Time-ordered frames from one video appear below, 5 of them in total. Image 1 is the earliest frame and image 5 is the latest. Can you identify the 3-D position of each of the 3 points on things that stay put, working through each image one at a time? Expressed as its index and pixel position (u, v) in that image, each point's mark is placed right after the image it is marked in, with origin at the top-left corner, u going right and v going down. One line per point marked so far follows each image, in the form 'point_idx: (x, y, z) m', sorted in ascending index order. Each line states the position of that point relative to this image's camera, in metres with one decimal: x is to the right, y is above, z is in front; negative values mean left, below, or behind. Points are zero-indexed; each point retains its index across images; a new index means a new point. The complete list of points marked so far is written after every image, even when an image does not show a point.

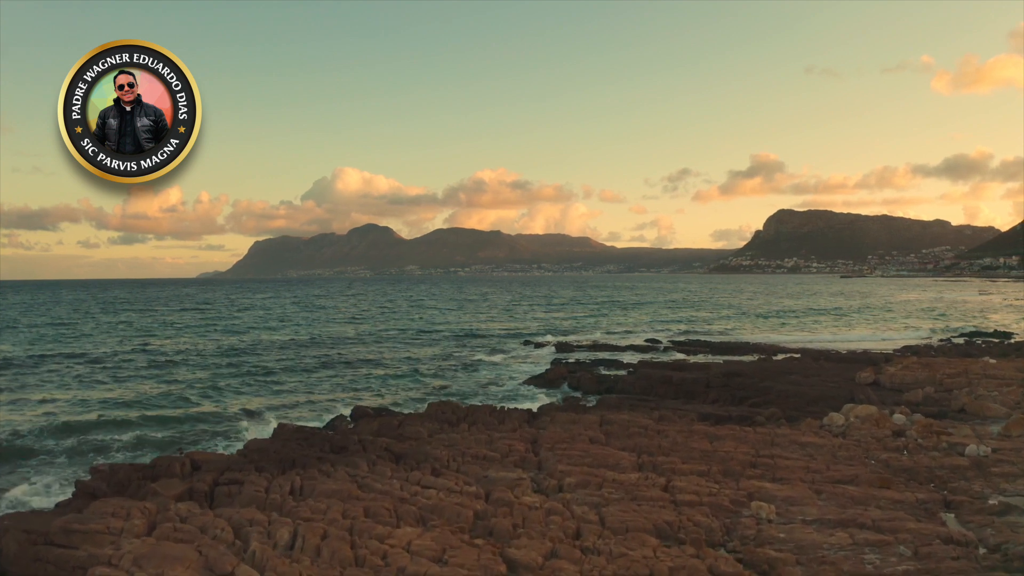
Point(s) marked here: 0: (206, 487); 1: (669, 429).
0: (-4.7, -3.1, +10.1) m
1: (+3.3, -3.0, +13.8) m
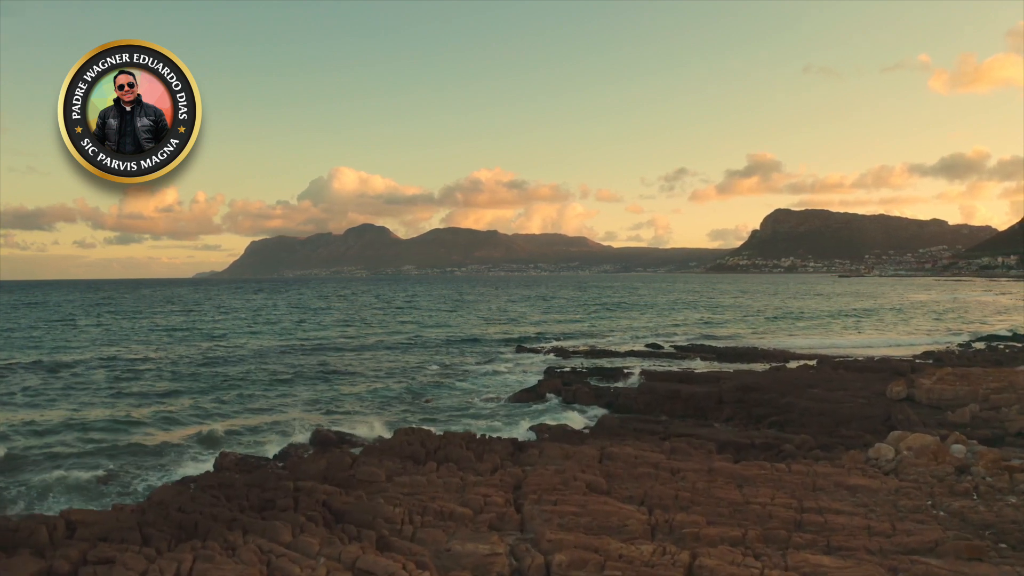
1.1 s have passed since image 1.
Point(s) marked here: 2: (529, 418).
0: (-5.1, -3.2, +7.5) m
1: (+3.0, -3.1, +11.2) m
2: (+0.6, -3.8, +19.4) m
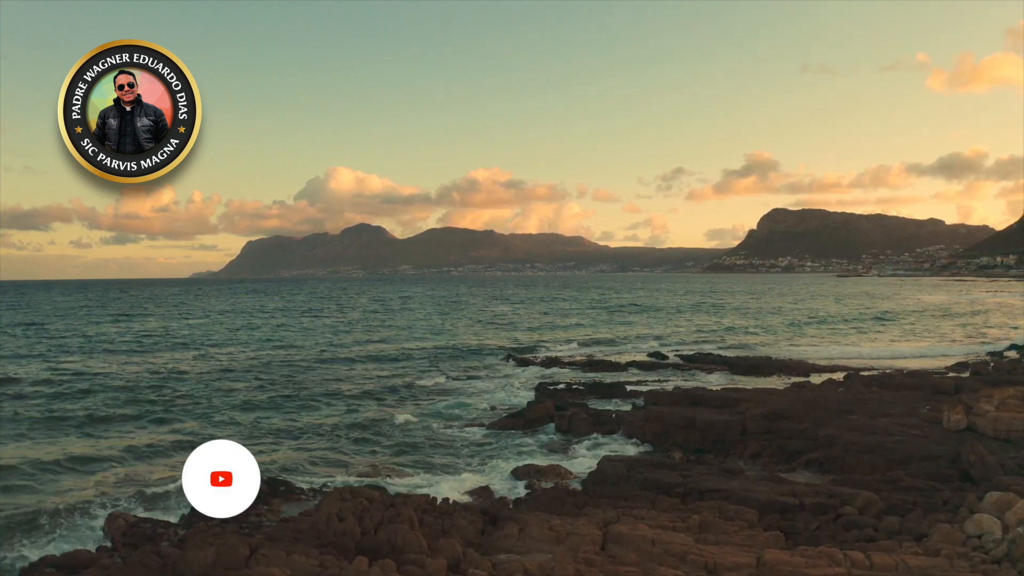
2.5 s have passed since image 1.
0: (-5.5, -3.4, +4.1) m
1: (+2.5, -3.3, +7.9) m
2: (+0.2, -4.1, +16.0) m
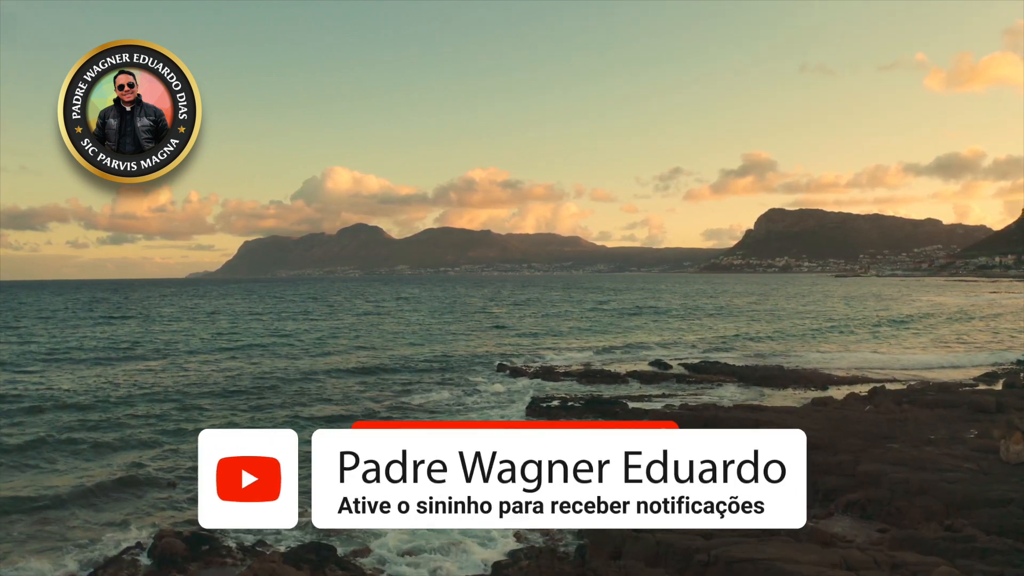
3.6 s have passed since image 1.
0: (-5.7, -3.6, +1.6) m
1: (+2.2, -3.5, +5.4) m
2: (-0.2, -4.3, +13.5) m
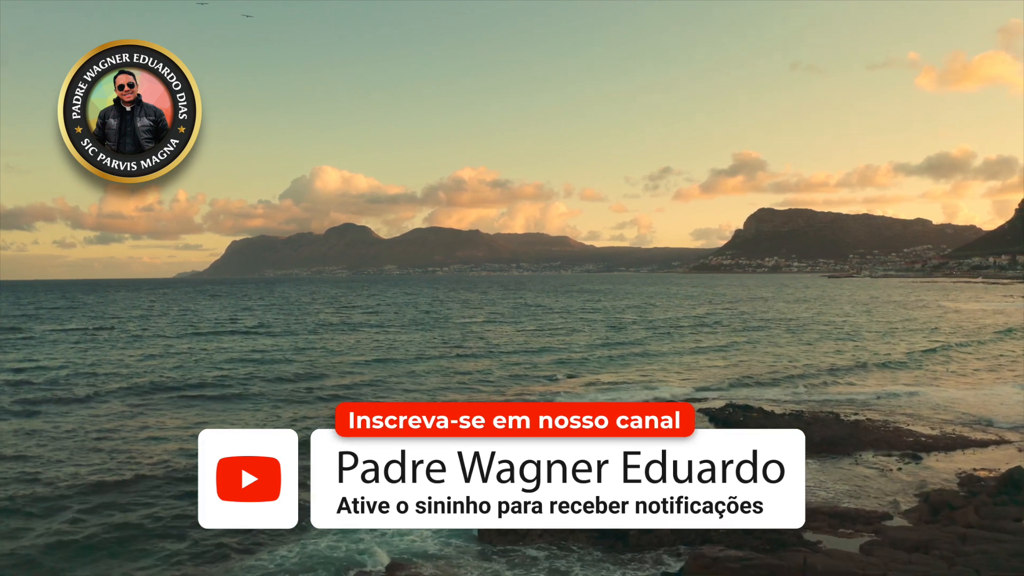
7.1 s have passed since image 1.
0: (-6.6, -4.4, -6.5) m
1: (+1.3, -4.3, -2.6) m
2: (-1.2, -5.0, +5.5) m
